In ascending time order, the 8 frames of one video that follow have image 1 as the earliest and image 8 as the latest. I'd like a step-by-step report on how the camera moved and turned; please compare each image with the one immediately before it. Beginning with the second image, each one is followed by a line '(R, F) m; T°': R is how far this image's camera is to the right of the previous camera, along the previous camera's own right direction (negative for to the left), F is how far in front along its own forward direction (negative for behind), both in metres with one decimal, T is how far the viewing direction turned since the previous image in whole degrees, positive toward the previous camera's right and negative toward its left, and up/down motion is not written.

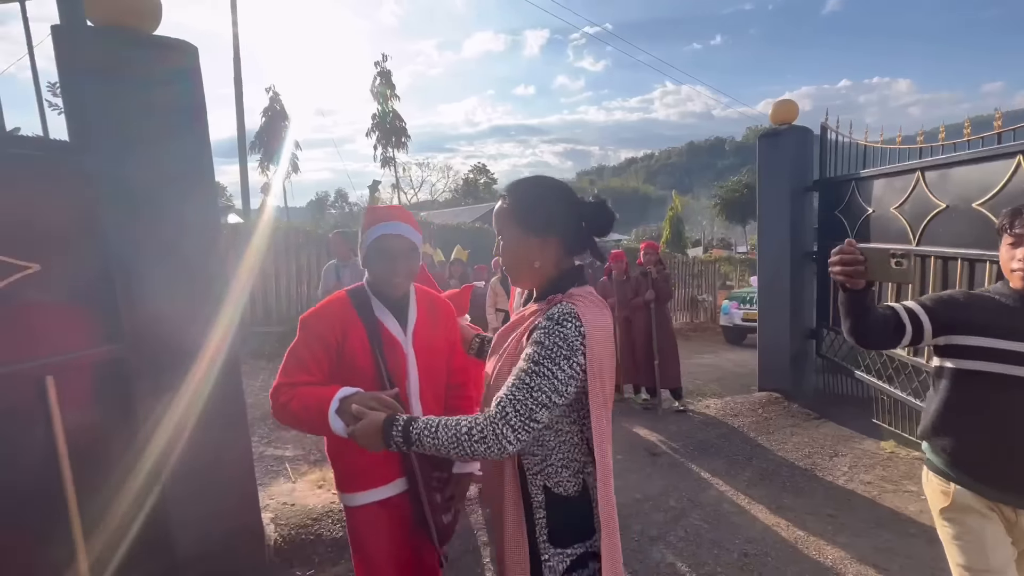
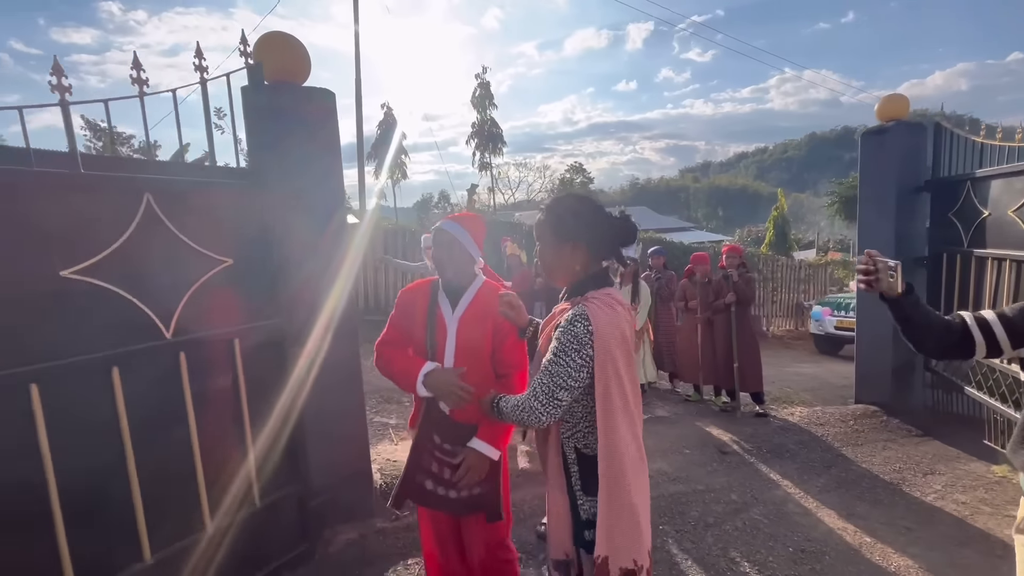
(+0.2, -0.4) m; -11°
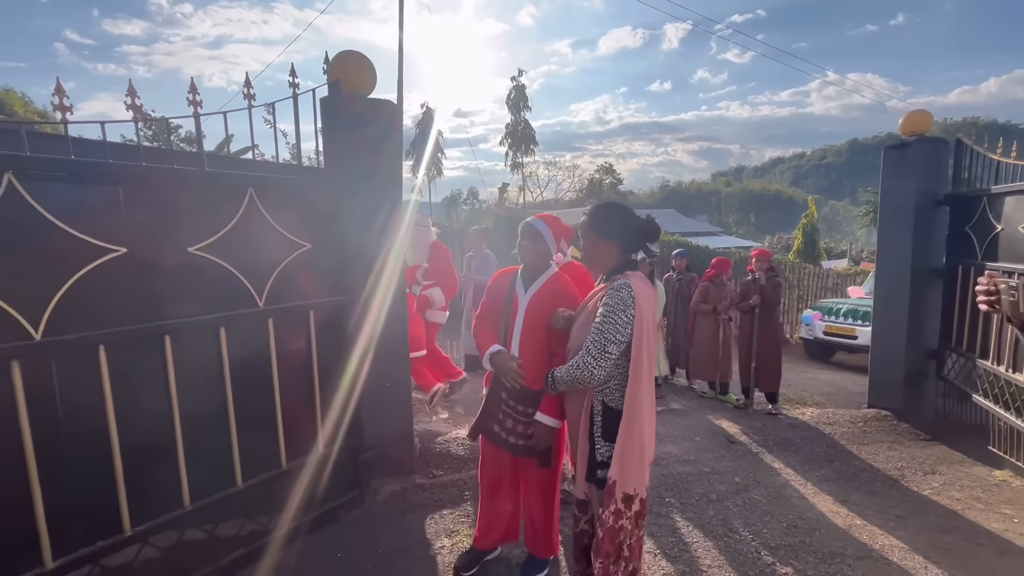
(0.0, -0.4) m; -3°
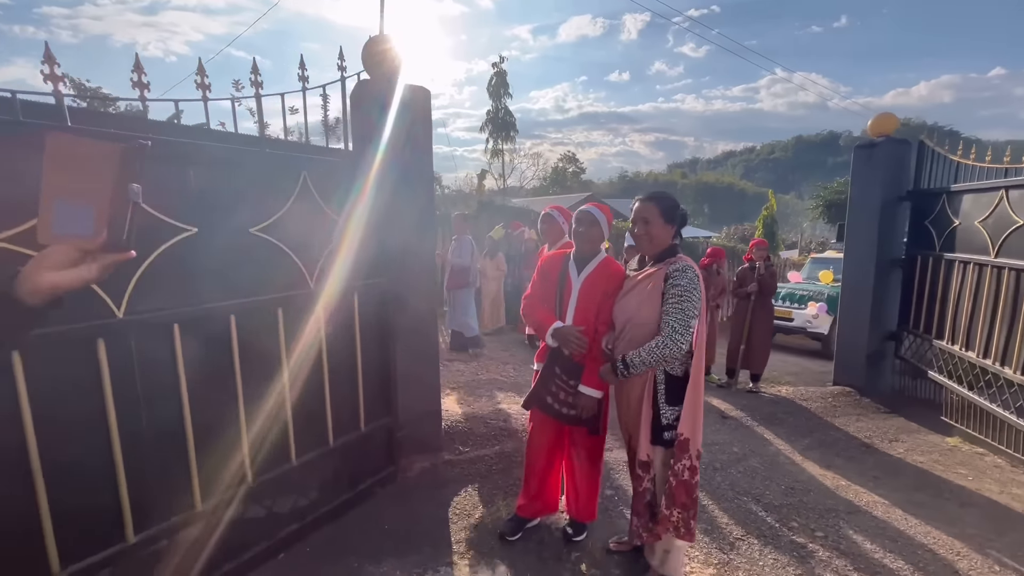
(-0.5, -0.1) m; +5°
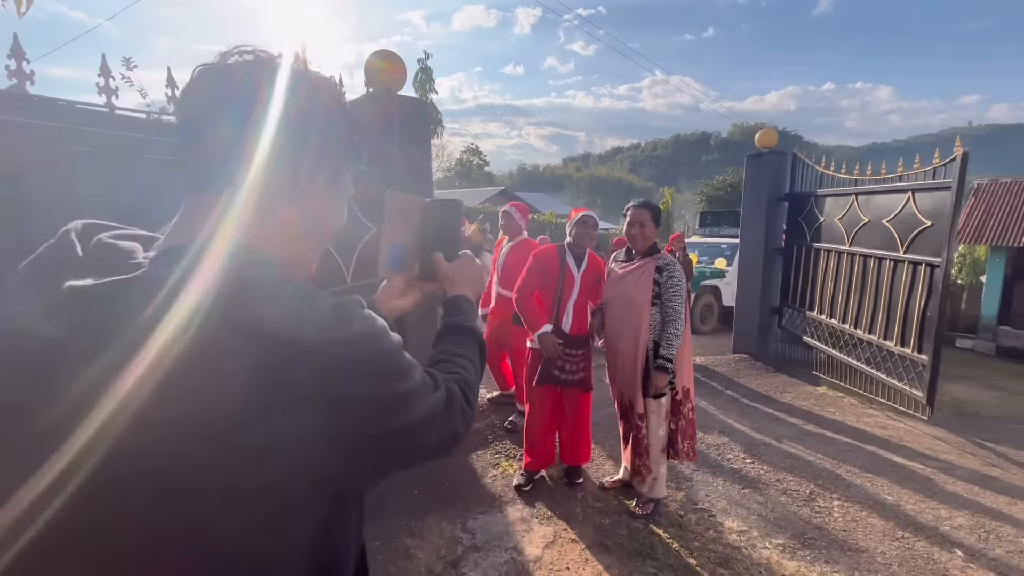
(-0.7, -0.4) m; +12°
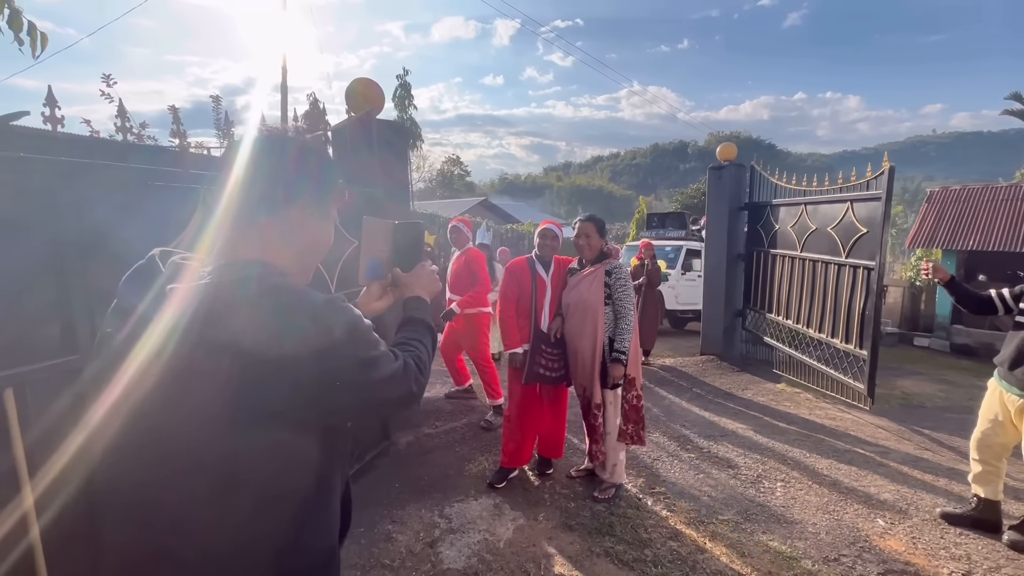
(+0.1, -0.3) m; +2°
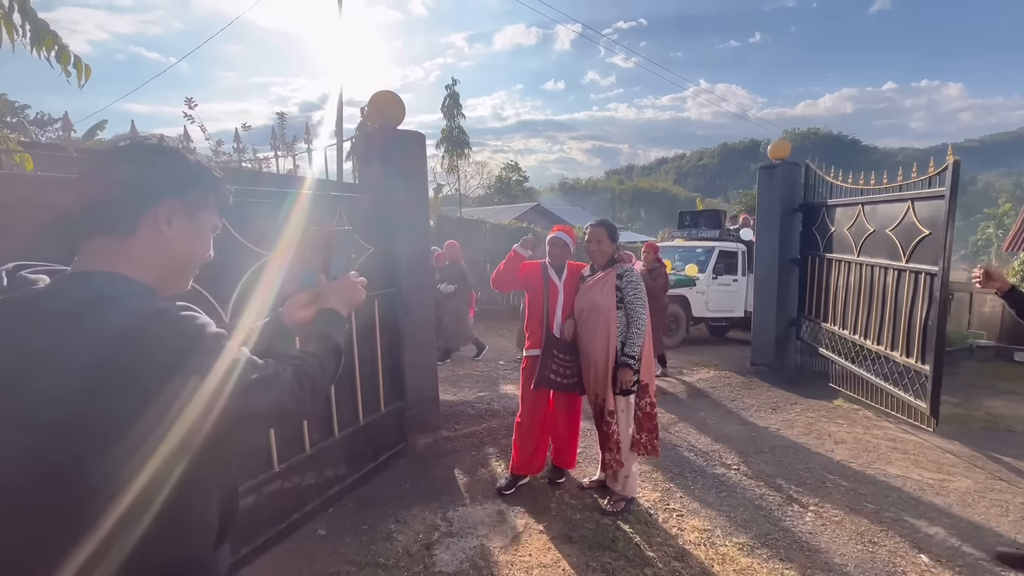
(+0.4, 0.0) m; -7°
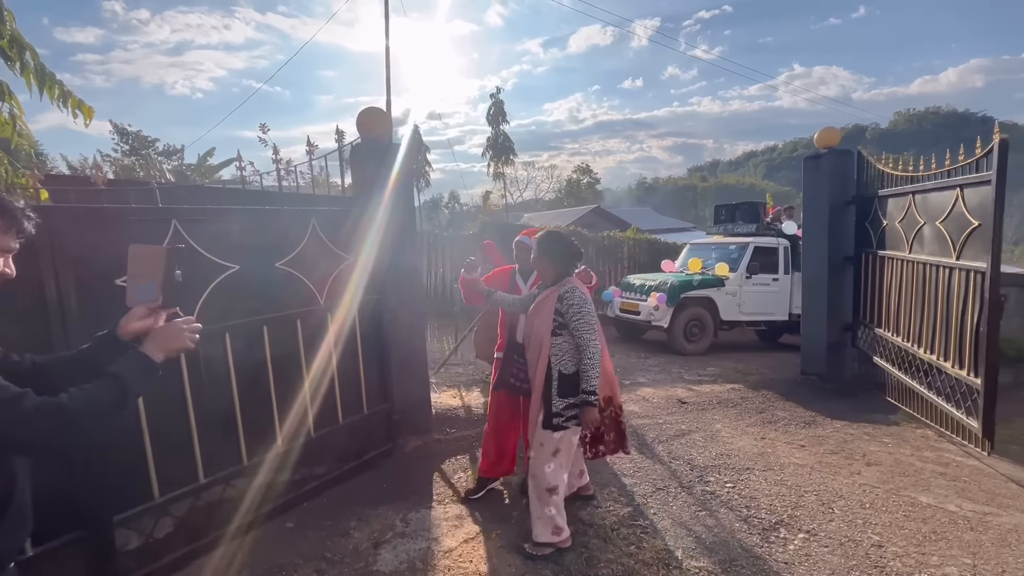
(+0.8, +0.1) m; -9°
